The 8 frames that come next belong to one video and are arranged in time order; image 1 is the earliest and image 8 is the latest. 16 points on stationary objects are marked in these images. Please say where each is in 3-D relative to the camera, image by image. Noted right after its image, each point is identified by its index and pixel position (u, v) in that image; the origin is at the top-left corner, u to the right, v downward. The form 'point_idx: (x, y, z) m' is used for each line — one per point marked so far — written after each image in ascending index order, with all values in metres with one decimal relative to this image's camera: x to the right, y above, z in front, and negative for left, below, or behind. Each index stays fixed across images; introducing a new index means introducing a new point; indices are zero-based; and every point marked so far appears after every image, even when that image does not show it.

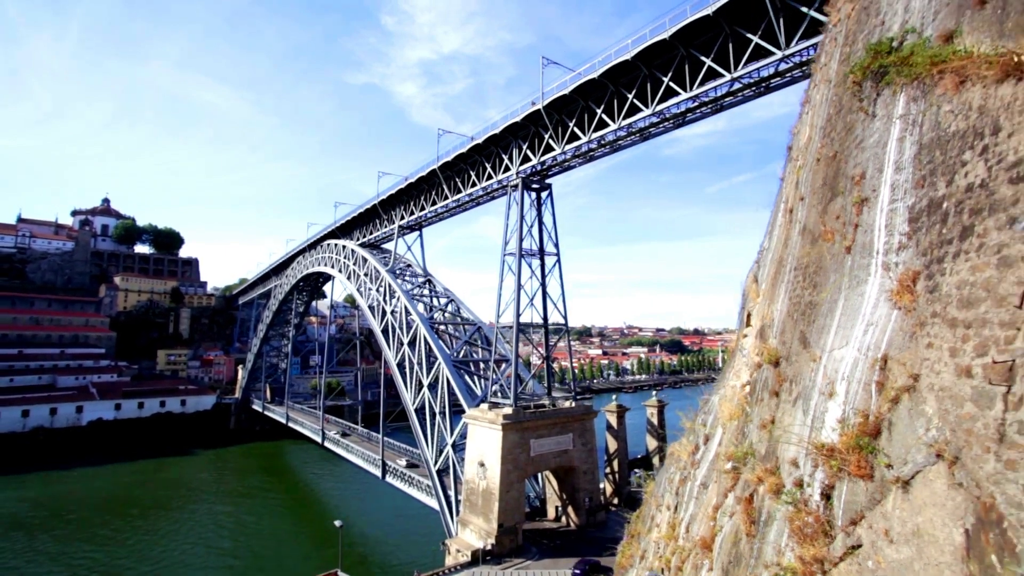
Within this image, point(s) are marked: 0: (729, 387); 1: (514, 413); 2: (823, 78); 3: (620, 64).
0: (+1.3, -0.6, +3.2) m
1: (0.0, -2.4, +10.2) m
2: (+1.7, +1.1, +2.8) m
3: (+1.8, +3.7, +8.8) m
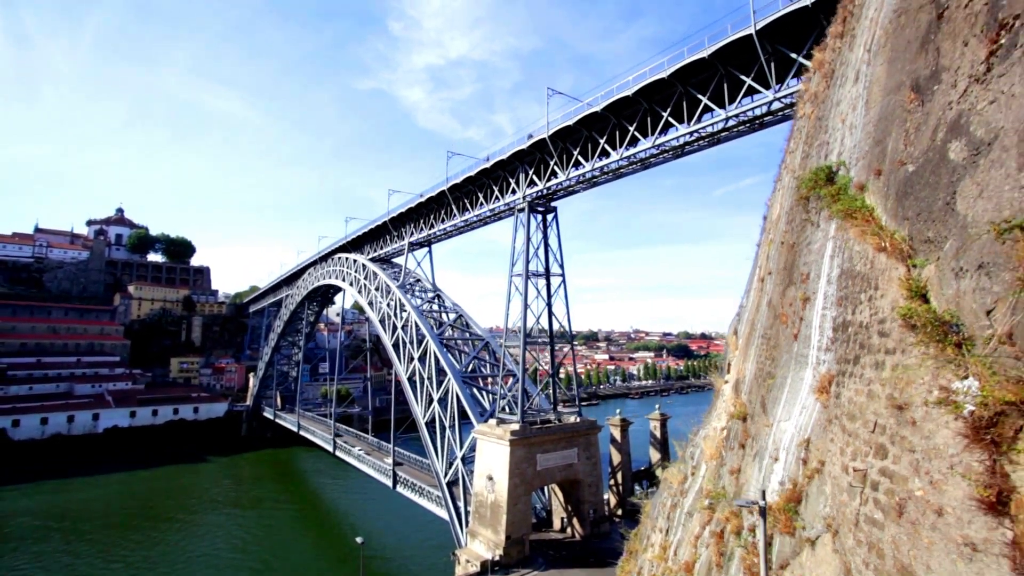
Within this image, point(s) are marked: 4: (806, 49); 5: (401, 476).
0: (+1.4, -1.0, +3.7) m
1: (+0.2, -2.8, +10.6) m
2: (+1.7, +0.7, +3.3) m
3: (+1.9, +3.3, +9.3) m
4: (+3.9, +3.2, +7.1) m
5: (-3.2, -5.4, +15.2) m
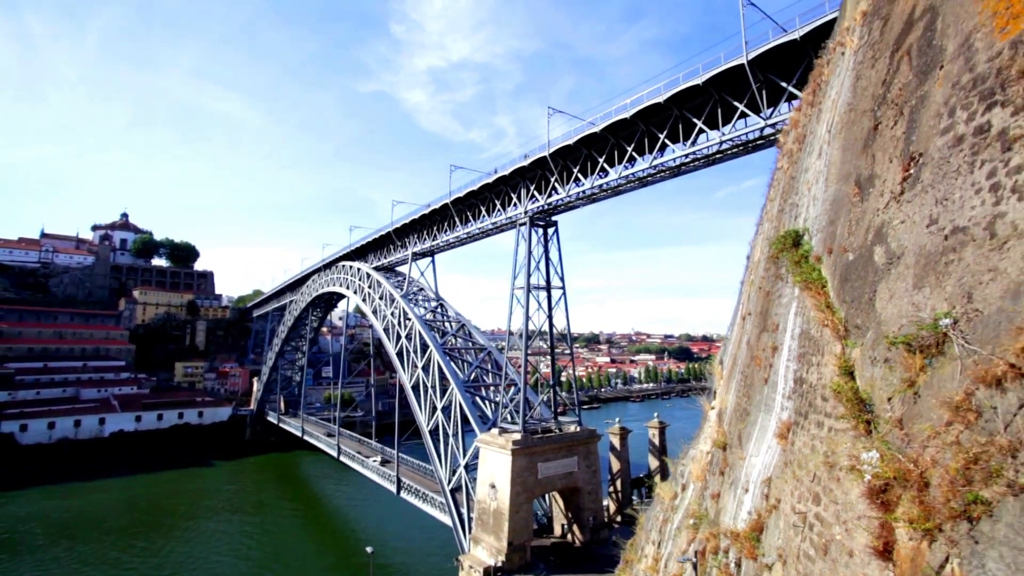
0: (+1.4, -1.2, +4.0) m
1: (+0.2, -3.1, +10.9) m
2: (+1.7, +0.4, +3.6) m
3: (+2.0, +3.0, +9.6) m
4: (+4.0, +2.9, +7.4) m
5: (-3.1, -5.7, +15.5) m
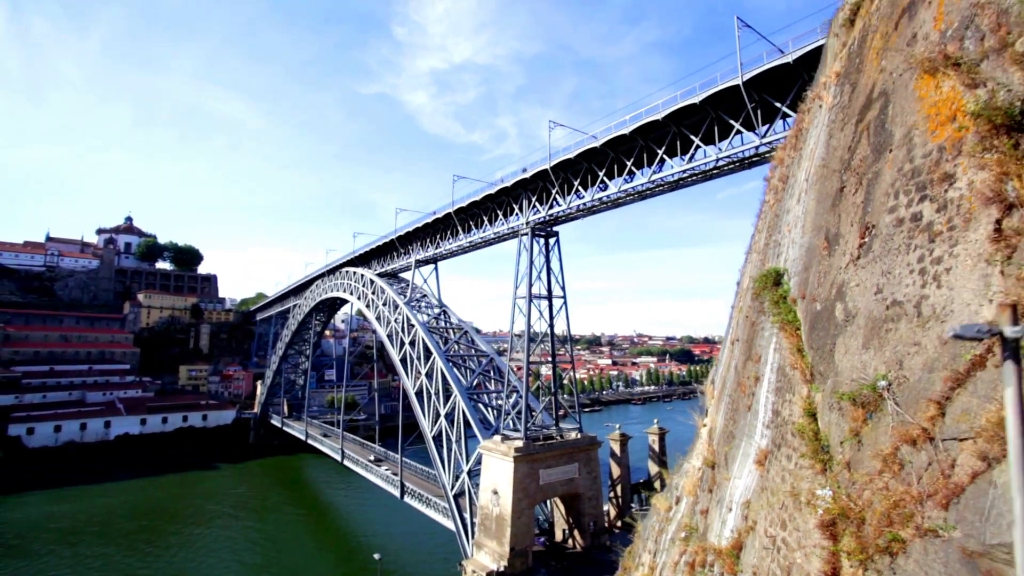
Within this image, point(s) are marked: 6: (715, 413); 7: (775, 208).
0: (+1.4, -1.4, +4.2) m
1: (+0.3, -3.3, +11.1) m
2: (+1.8, +0.3, +3.8) m
3: (+2.0, +2.8, +9.9) m
4: (+4.0, +2.7, +7.6) m
5: (-3.1, -5.9, +15.8) m
6: (+1.5, -0.9, +3.9) m
7: (+1.8, +0.5, +3.6) m
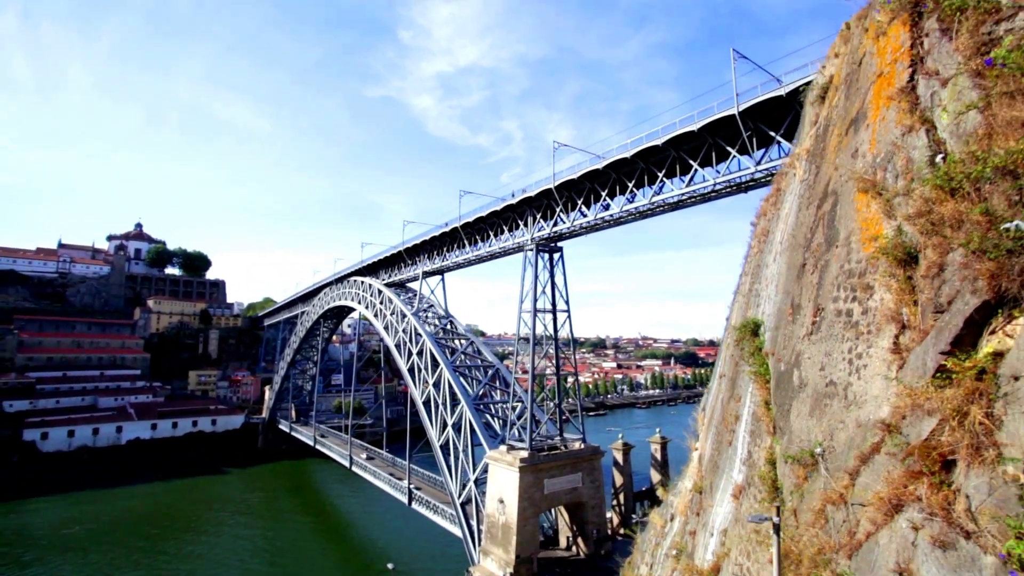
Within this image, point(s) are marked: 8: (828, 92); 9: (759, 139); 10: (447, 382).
0: (+1.5, -1.7, +4.6) m
1: (+0.4, -3.7, +11.5) m
2: (+1.8, 0.0, +4.2) m
3: (+2.1, +2.5, +10.2) m
4: (+4.1, +2.4, +8.0) m
5: (-2.9, -6.2, +16.1) m
6: (+1.5, -1.2, +4.2) m
7: (+1.9, +0.2, +4.0) m
8: (+2.0, +1.2, +3.3) m
9: (+3.9, +2.4, +8.4) m
10: (-1.8, -2.7, +15.1) m
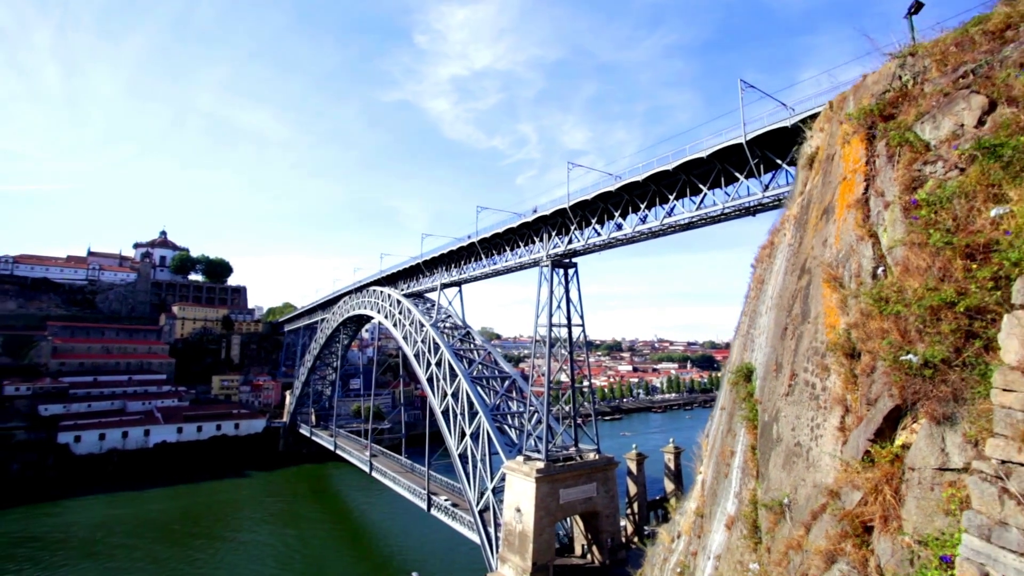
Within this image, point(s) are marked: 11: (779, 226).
0: (+1.7, -2.1, +5.0) m
1: (+0.8, -4.0, +11.9) m
2: (+2.0, -0.4, +4.6) m
3: (+2.4, +2.1, +10.6) m
4: (+4.3, +2.0, +8.3) m
5: (-2.4, -6.6, +16.6) m
6: (+1.7, -1.6, +4.6) m
7: (+2.0, -0.1, +4.4) m
8: (+2.1, +0.9, +3.6) m
9: (+4.2, +2.0, +8.7) m
10: (-1.4, -3.1, +15.6) m
11: (+2.1, +0.5, +4.1) m
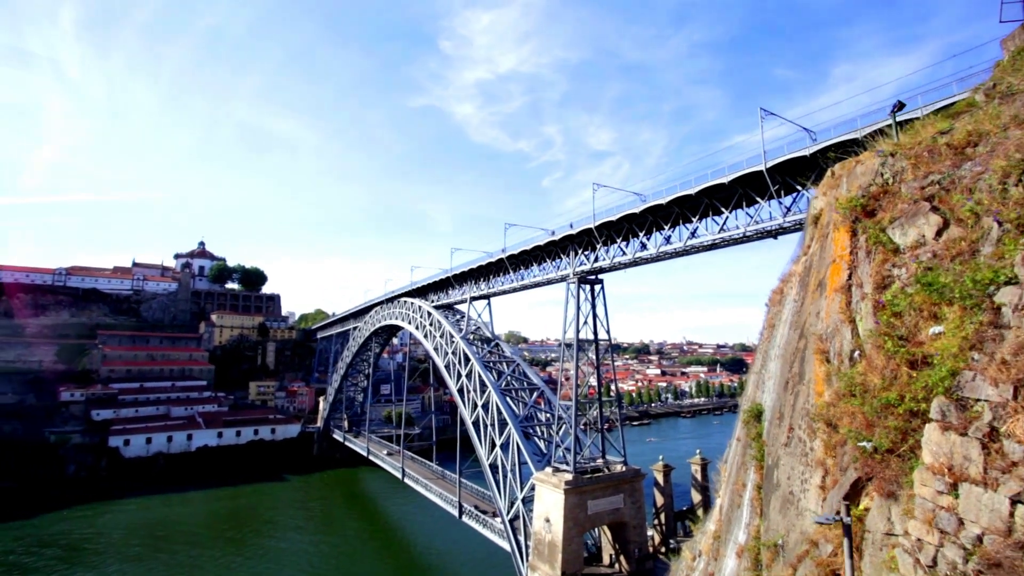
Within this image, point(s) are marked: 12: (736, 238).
0: (+2.0, -2.4, +5.3) m
1: (+1.4, -4.4, +12.3) m
2: (+2.3, -0.8, +4.9) m
3: (+3.0, +1.7, +11.0) m
4: (+4.8, +1.7, +8.5) m
5: (-1.5, -7.1, +17.2) m
6: (+2.0, -1.9, +5.0) m
7: (+2.3, -0.5, +4.7) m
8: (+2.3, +0.5, +4.0) m
9: (+4.6, +1.6, +9.0) m
10: (-0.5, -3.5, +16.1) m
11: (+2.3, +0.1, +4.4) m
12: (+4.3, +1.0, +10.2) m
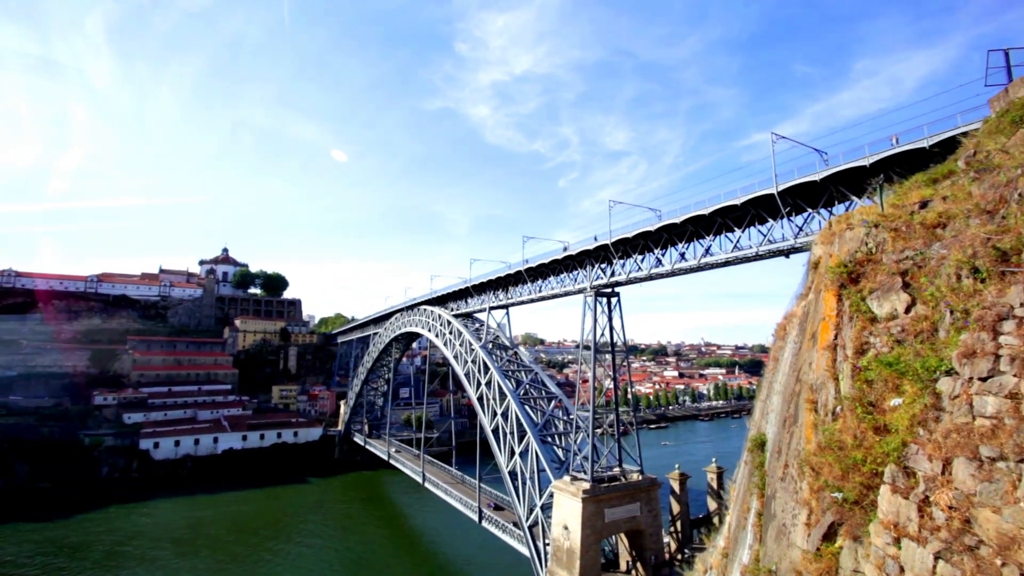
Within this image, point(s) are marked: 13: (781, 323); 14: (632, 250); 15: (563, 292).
0: (+2.2, -2.8, +5.7) m
1: (+1.9, -4.8, +12.7) m
2: (+2.5, -1.1, +5.3) m
3: (+3.4, +1.4, +11.3) m
4: (+5.1, +1.3, +8.8) m
5: (-0.9, -7.5, +17.6) m
6: (+2.3, -2.3, +5.4) m
7: (+2.5, -0.8, +5.1) m
8: (+2.5, +0.2, +4.4) m
9: (+5.0, +1.3, +9.3) m
10: (0.0, -3.9, +16.5) m
11: (+2.5, -0.2, +4.8) m
12: (+4.7, +0.6, +10.5) m
13: (+2.7, -0.3, +5.3) m
14: (+2.9, +0.9, +12.8) m
15: (+1.5, -0.2, +15.4) m
